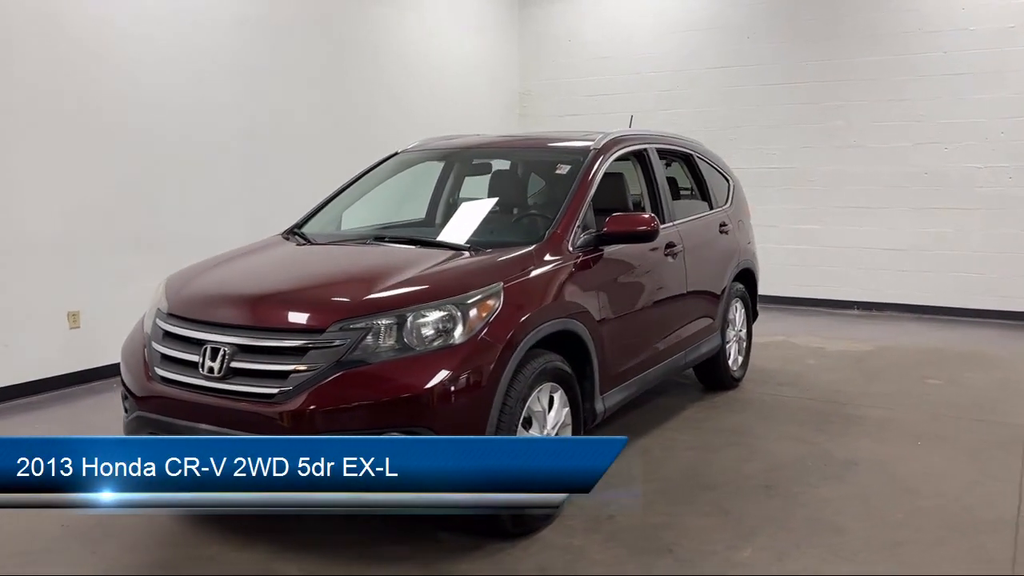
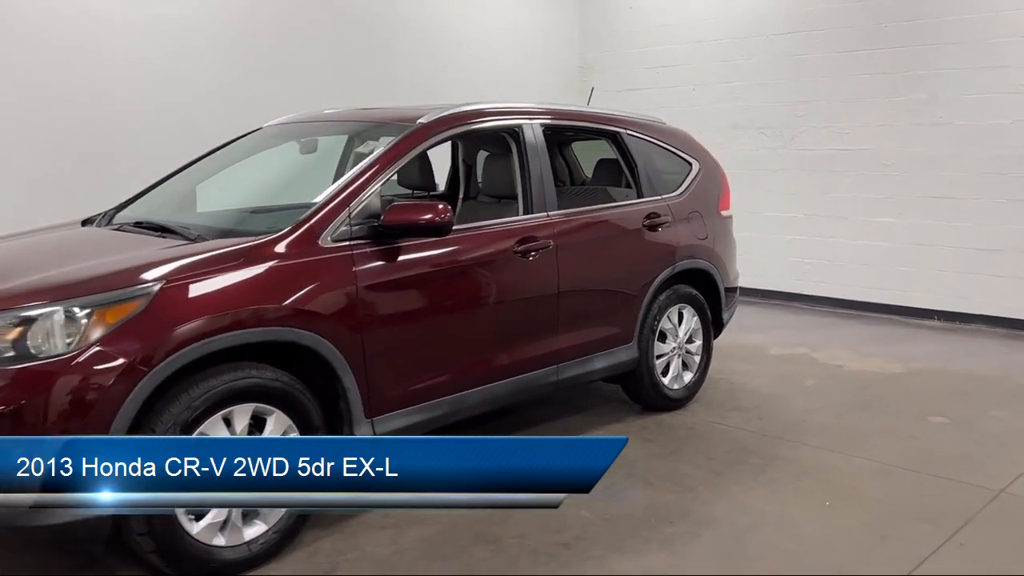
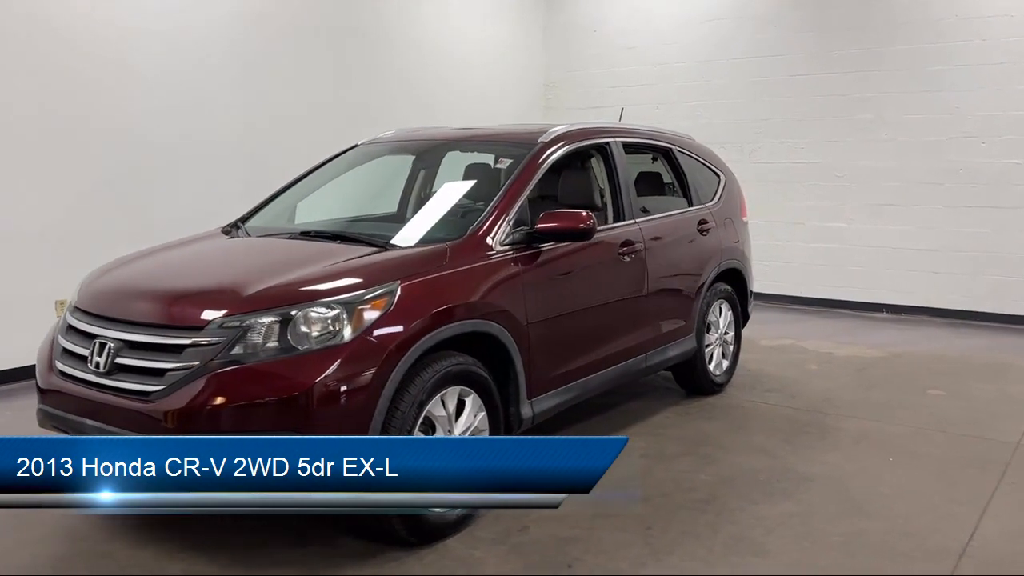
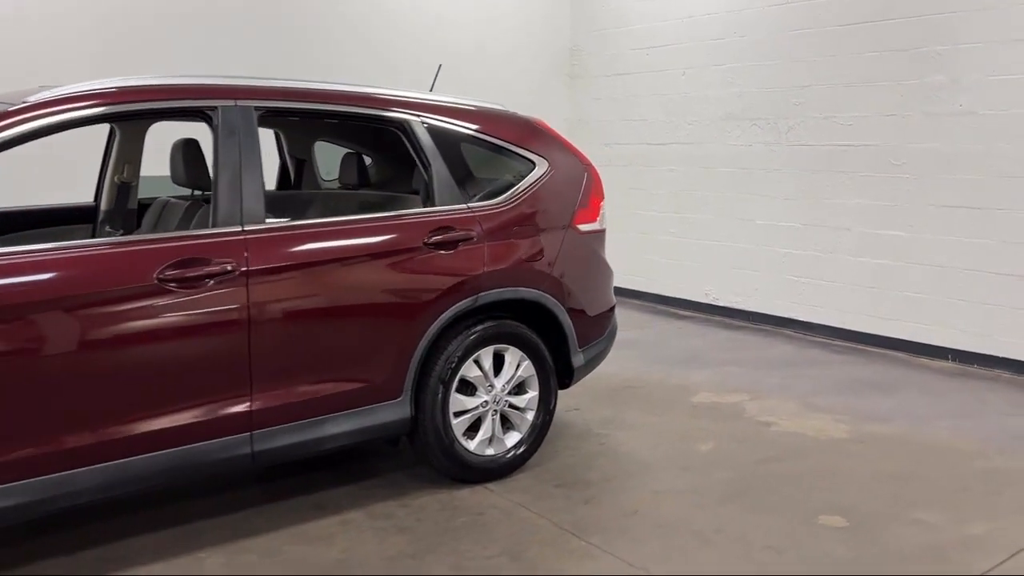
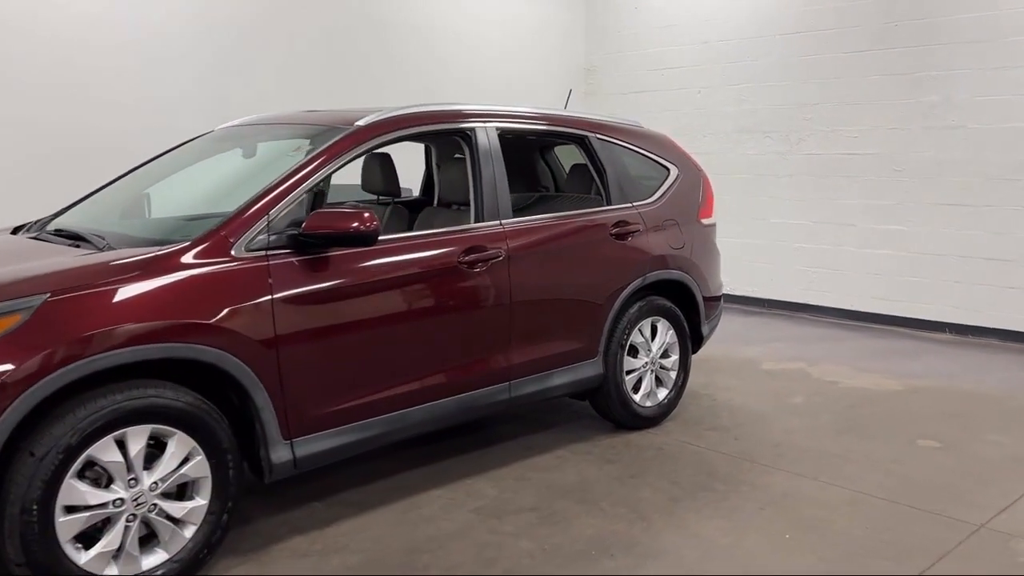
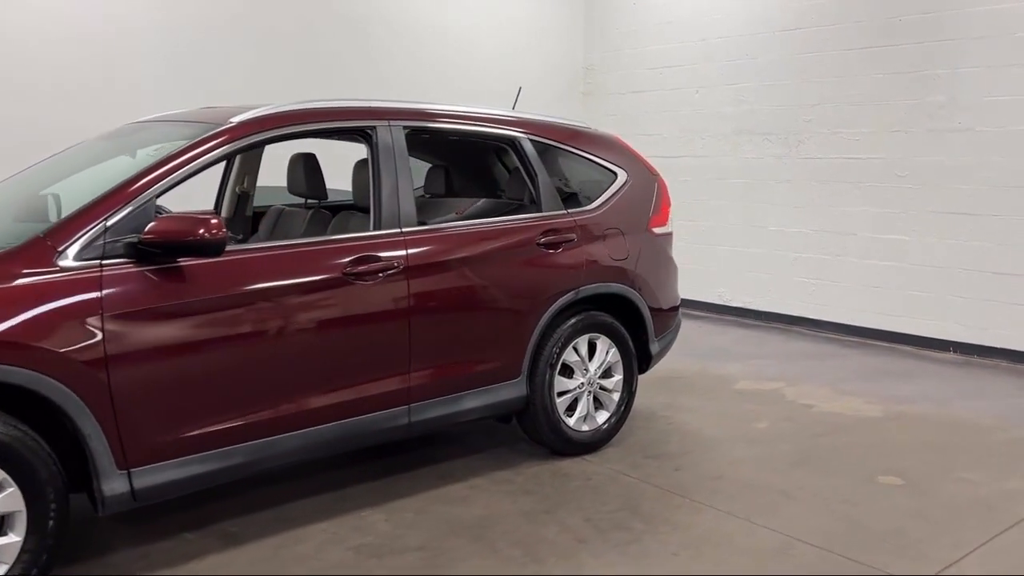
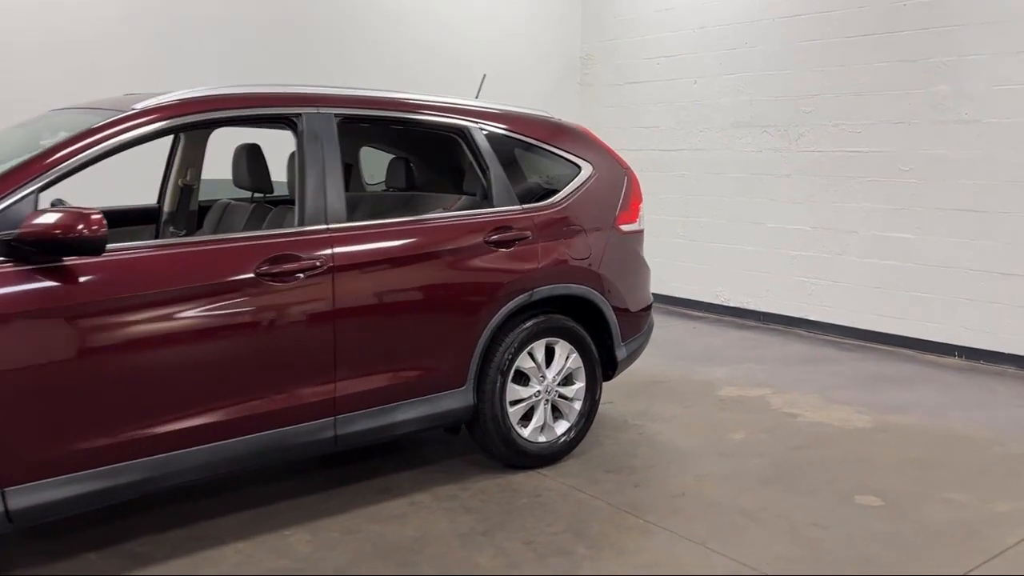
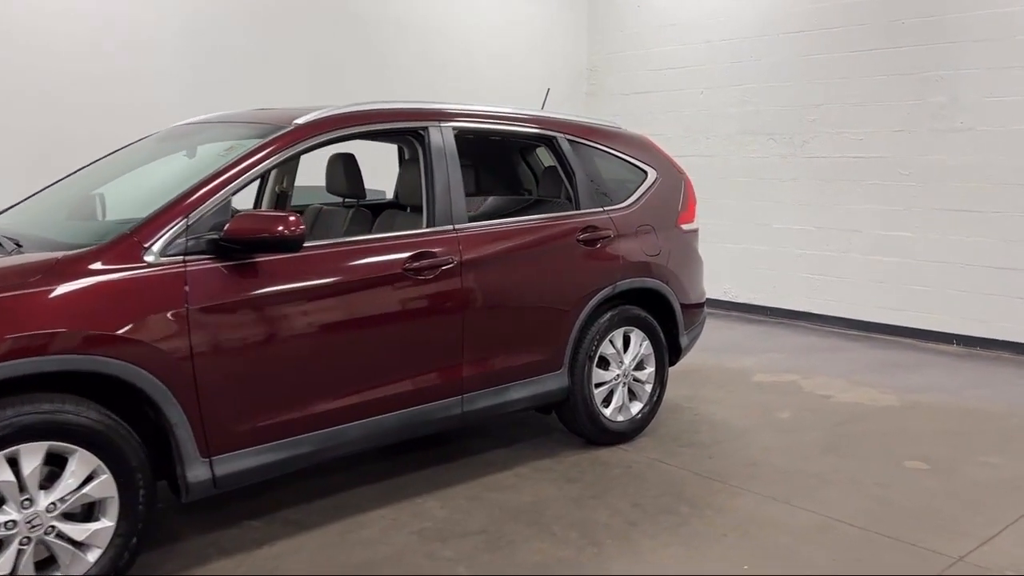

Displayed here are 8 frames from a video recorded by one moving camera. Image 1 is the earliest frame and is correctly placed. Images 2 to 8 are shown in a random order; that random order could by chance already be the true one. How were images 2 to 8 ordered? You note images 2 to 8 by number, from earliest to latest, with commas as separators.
3, 2, 5, 8, 6, 7, 4
